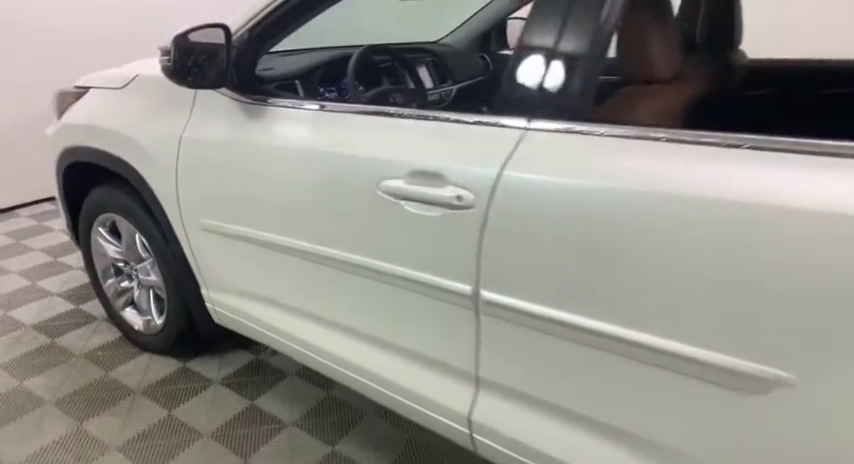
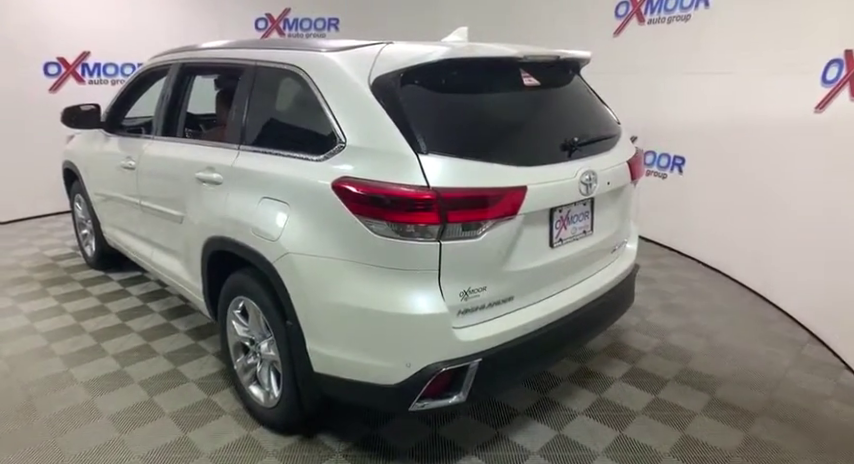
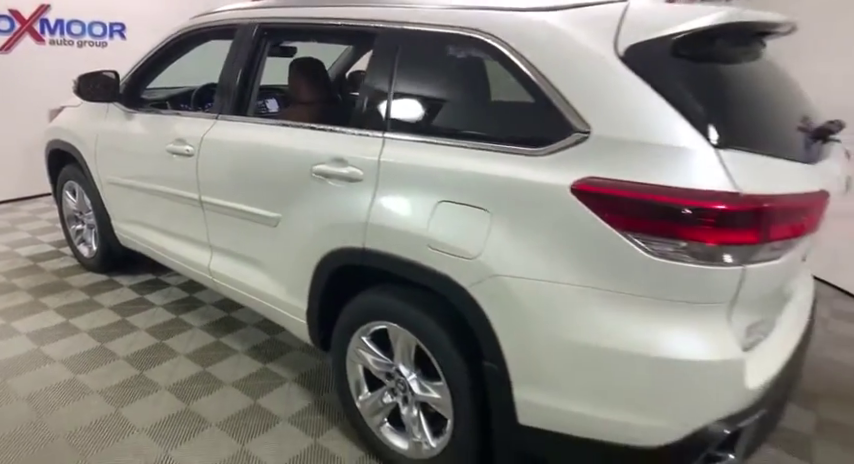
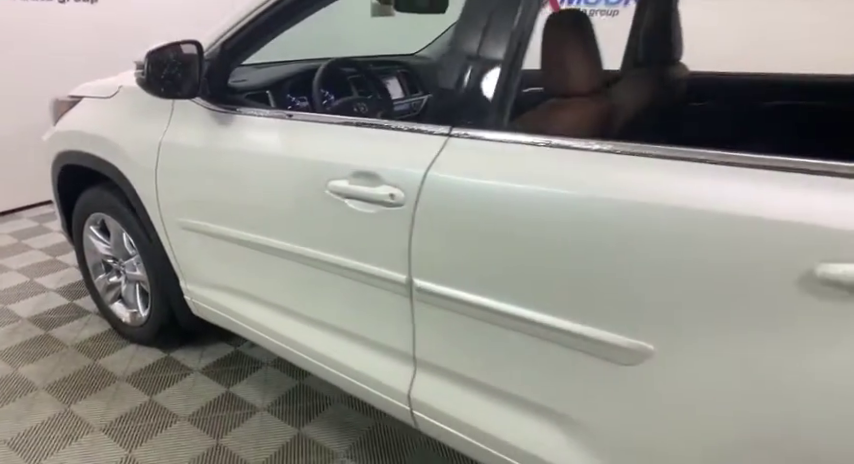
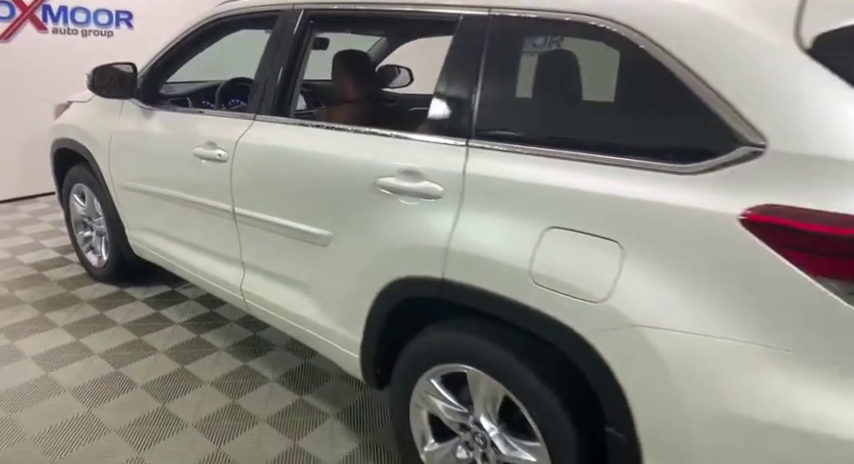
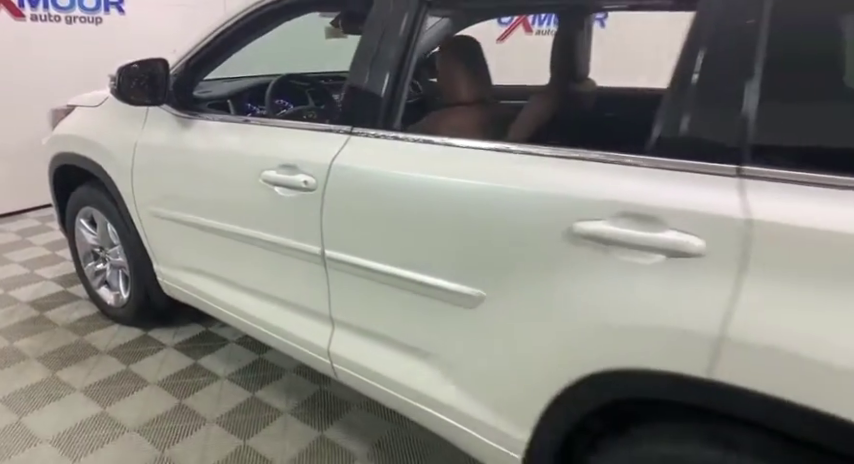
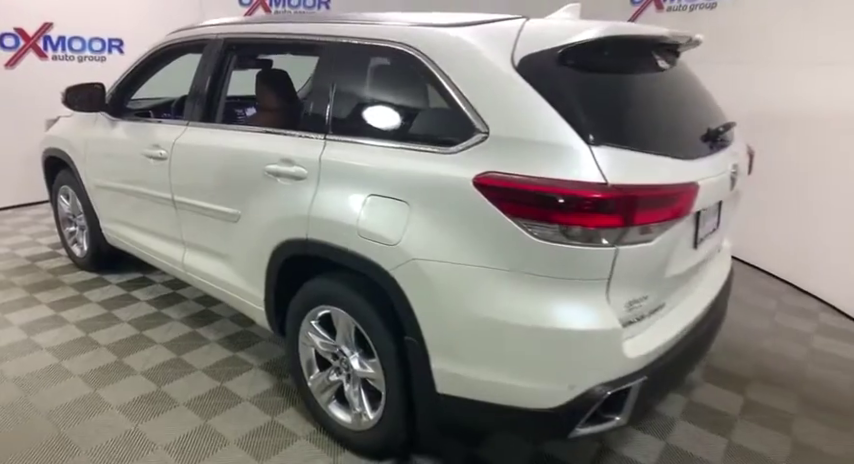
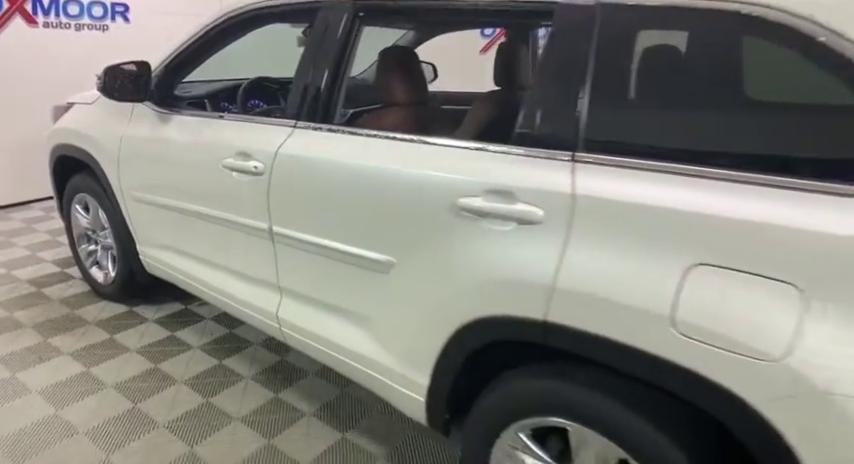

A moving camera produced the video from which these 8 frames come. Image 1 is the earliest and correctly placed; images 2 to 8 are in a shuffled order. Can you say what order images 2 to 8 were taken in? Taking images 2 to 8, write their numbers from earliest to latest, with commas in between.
4, 6, 8, 5, 3, 7, 2
